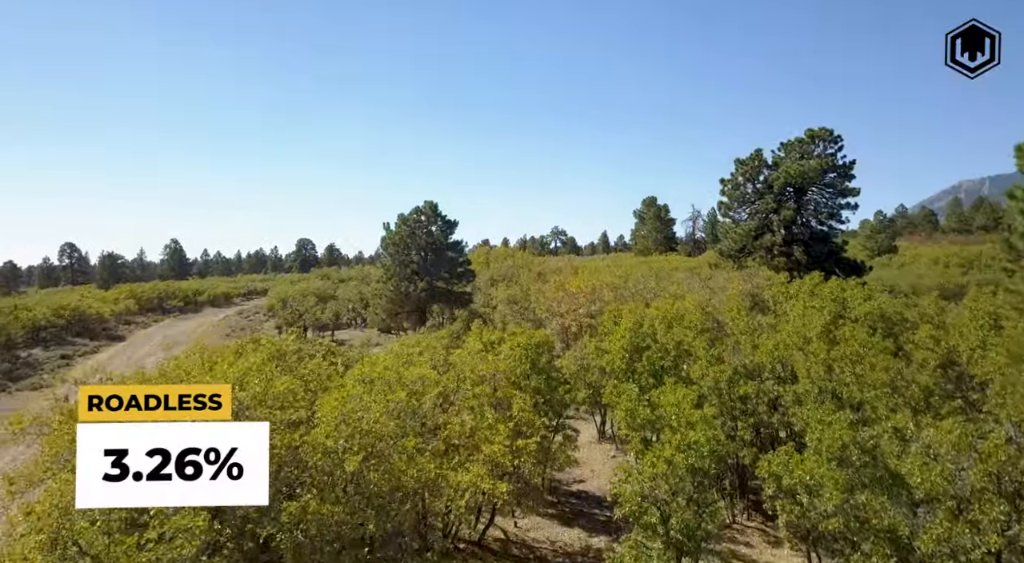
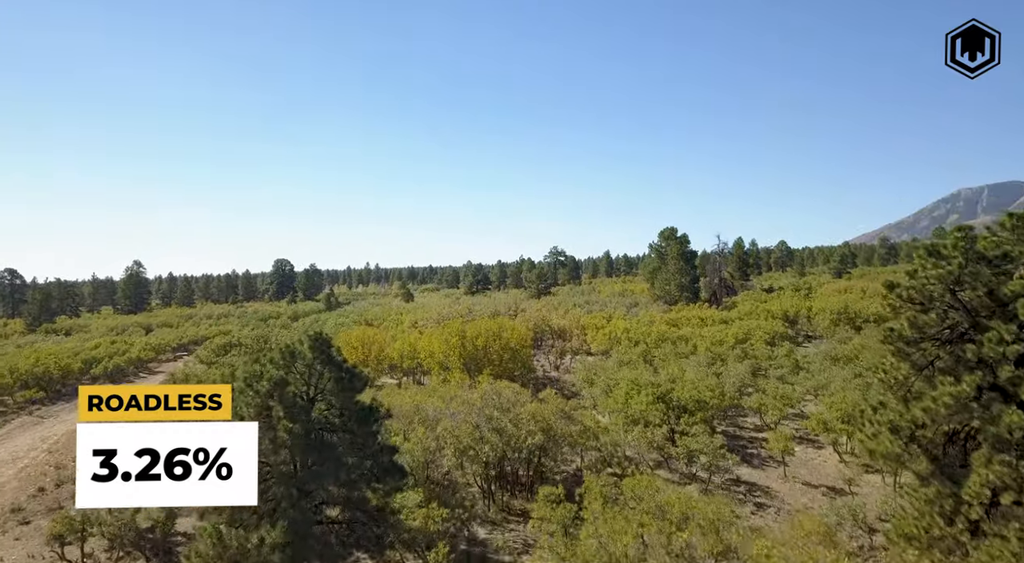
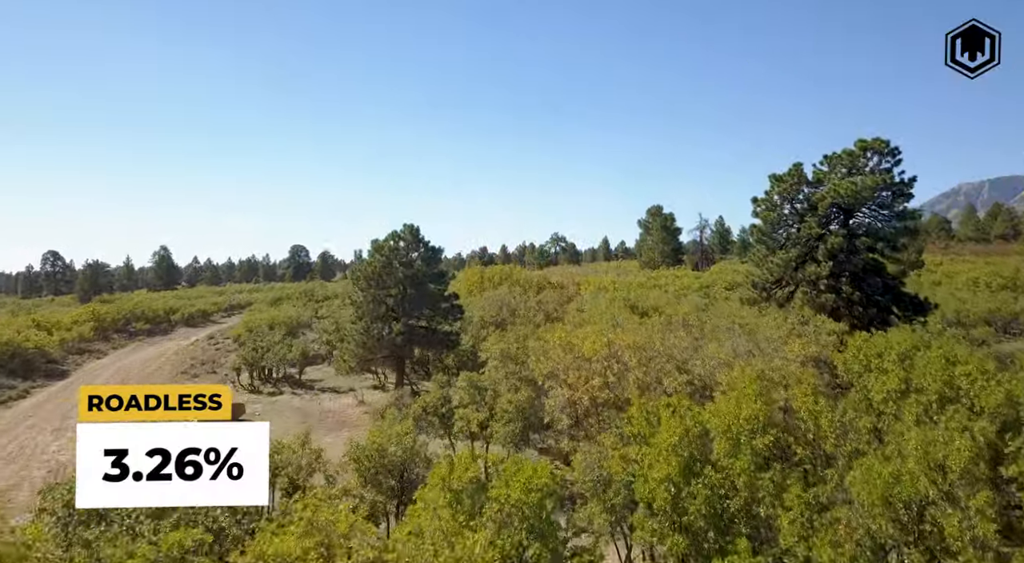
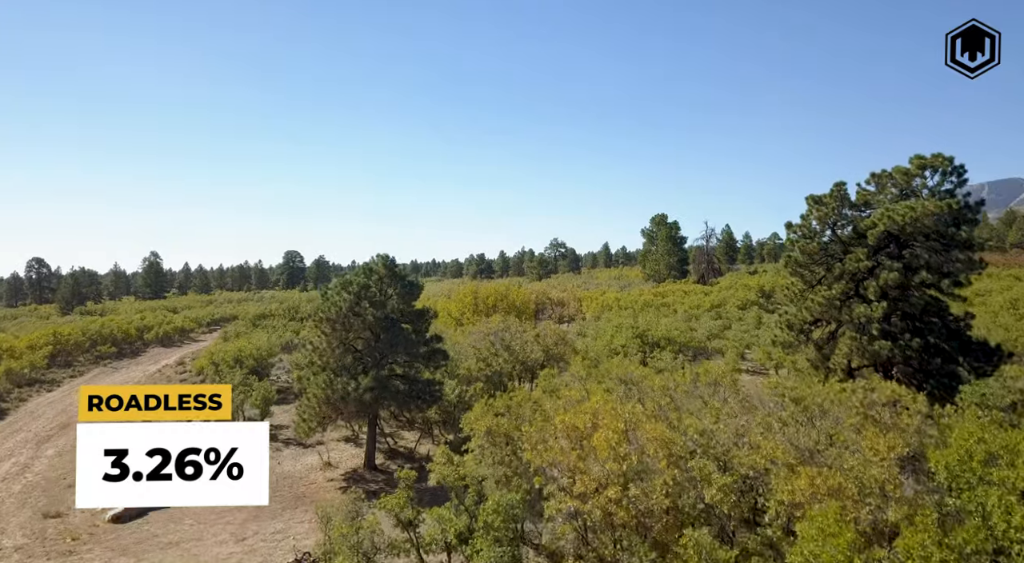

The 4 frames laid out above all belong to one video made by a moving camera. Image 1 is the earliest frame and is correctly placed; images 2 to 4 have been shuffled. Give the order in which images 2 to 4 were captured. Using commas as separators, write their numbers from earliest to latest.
3, 4, 2
